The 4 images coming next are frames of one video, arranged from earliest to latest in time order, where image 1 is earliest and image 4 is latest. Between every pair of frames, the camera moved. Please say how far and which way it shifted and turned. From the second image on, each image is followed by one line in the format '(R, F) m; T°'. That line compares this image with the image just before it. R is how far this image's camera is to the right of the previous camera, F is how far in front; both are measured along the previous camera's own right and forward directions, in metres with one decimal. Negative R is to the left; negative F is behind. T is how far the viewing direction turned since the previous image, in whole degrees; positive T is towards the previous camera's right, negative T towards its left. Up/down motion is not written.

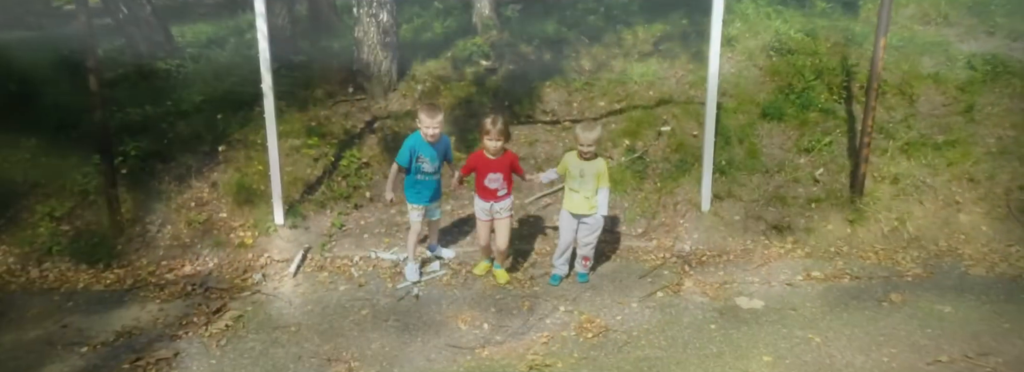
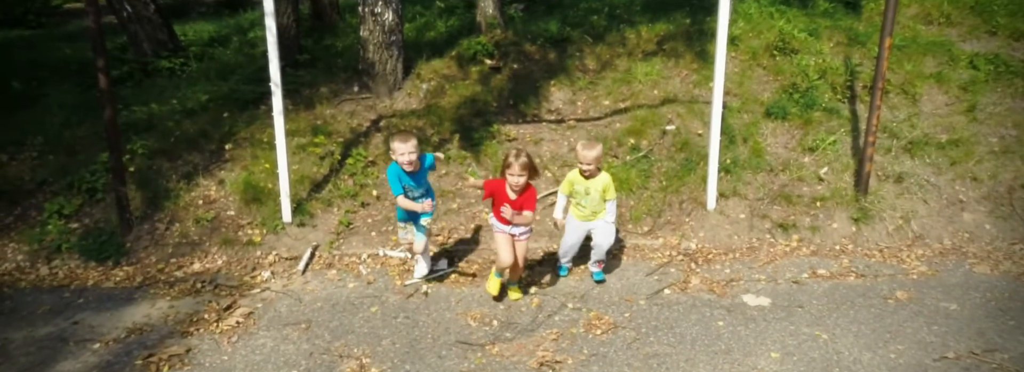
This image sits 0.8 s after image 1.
(-0.1, 0.0) m; 0°
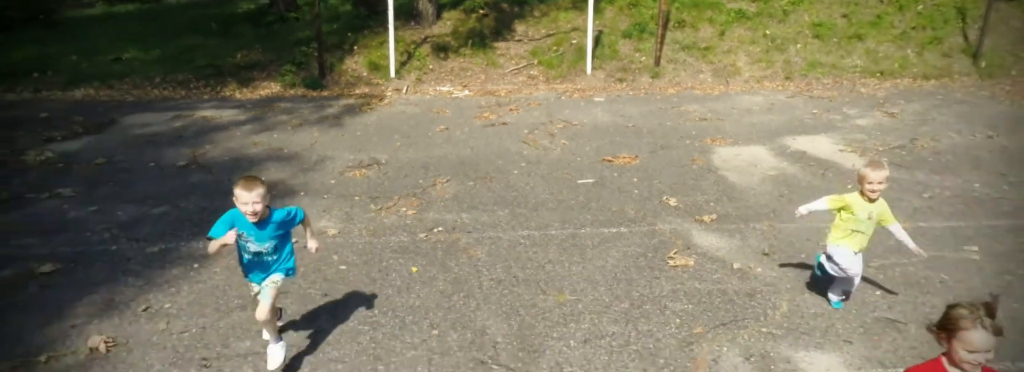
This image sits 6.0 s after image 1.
(-0.3, -6.0) m; +3°
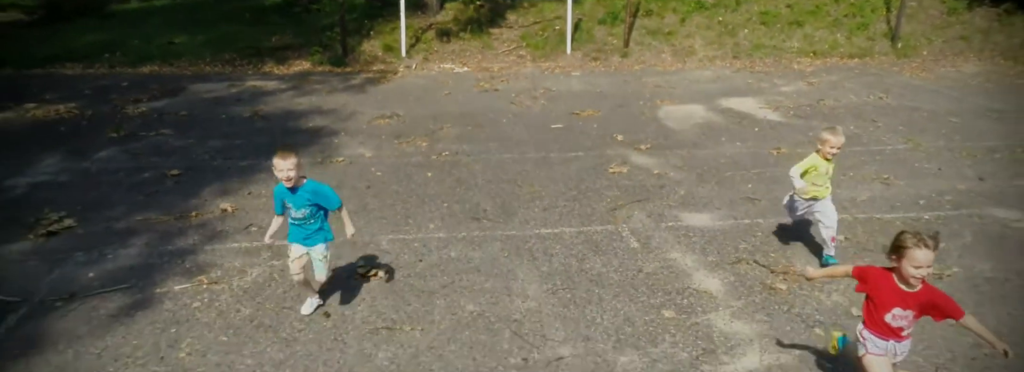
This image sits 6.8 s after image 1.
(+0.1, -2.1) m; 0°
